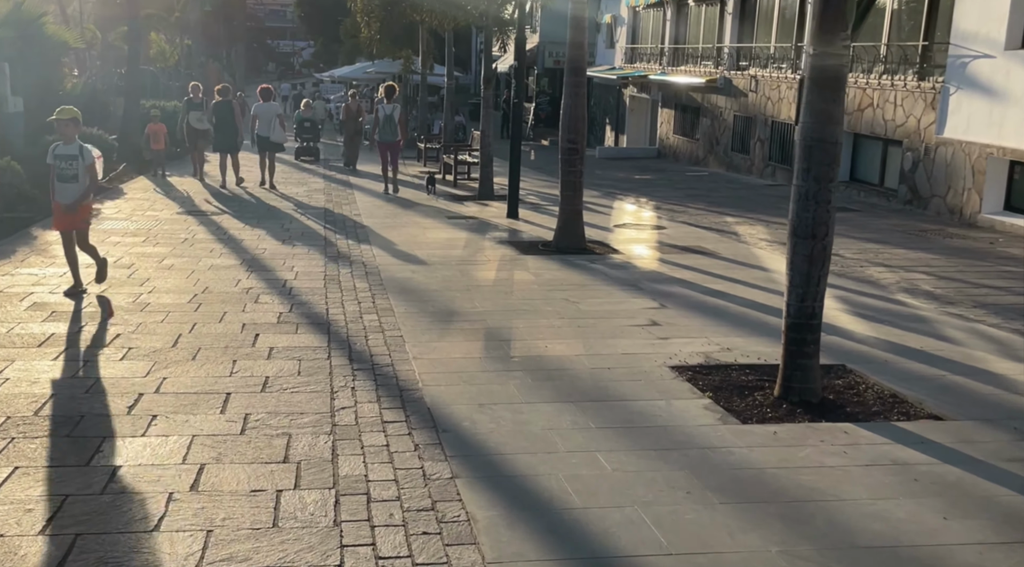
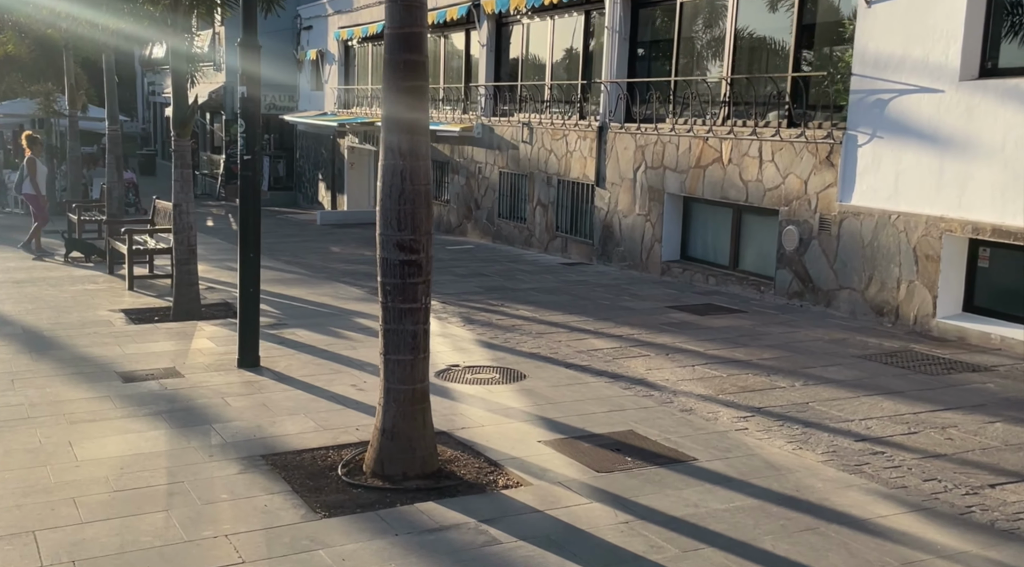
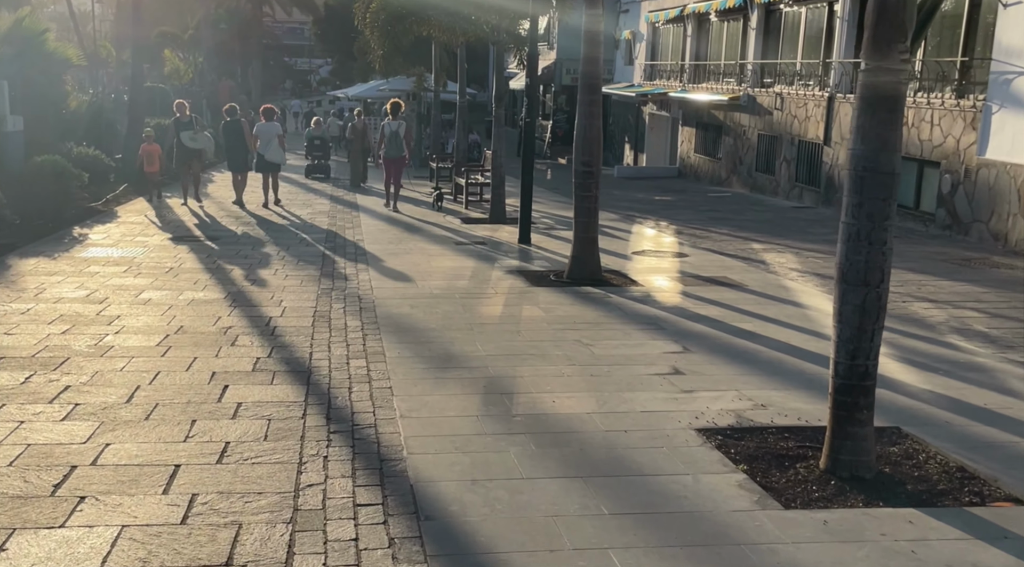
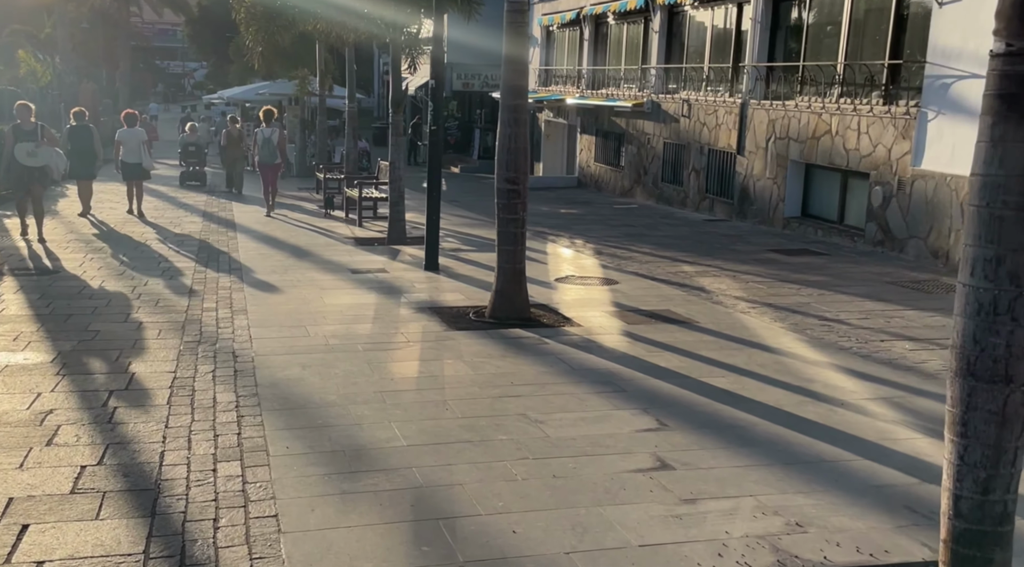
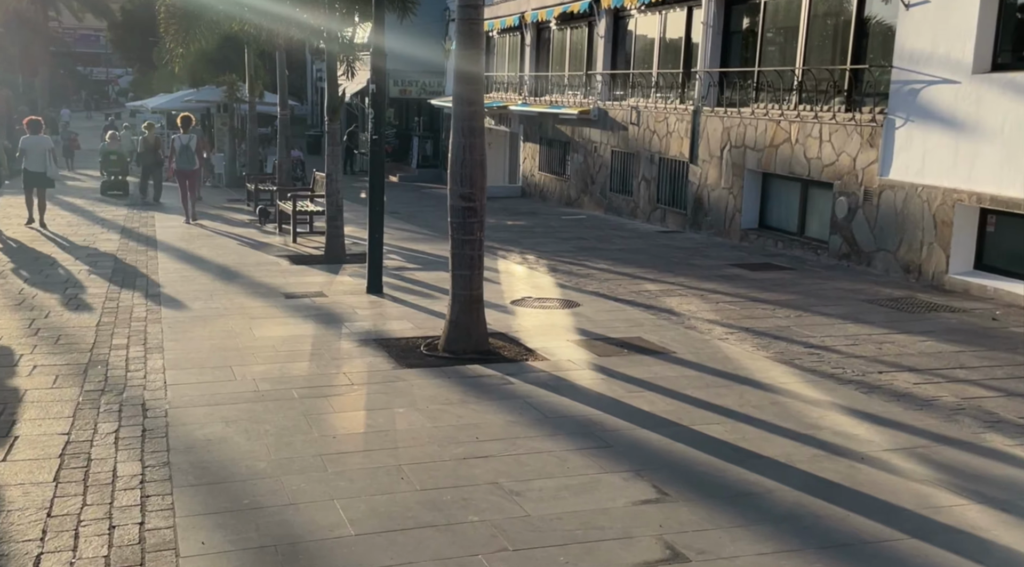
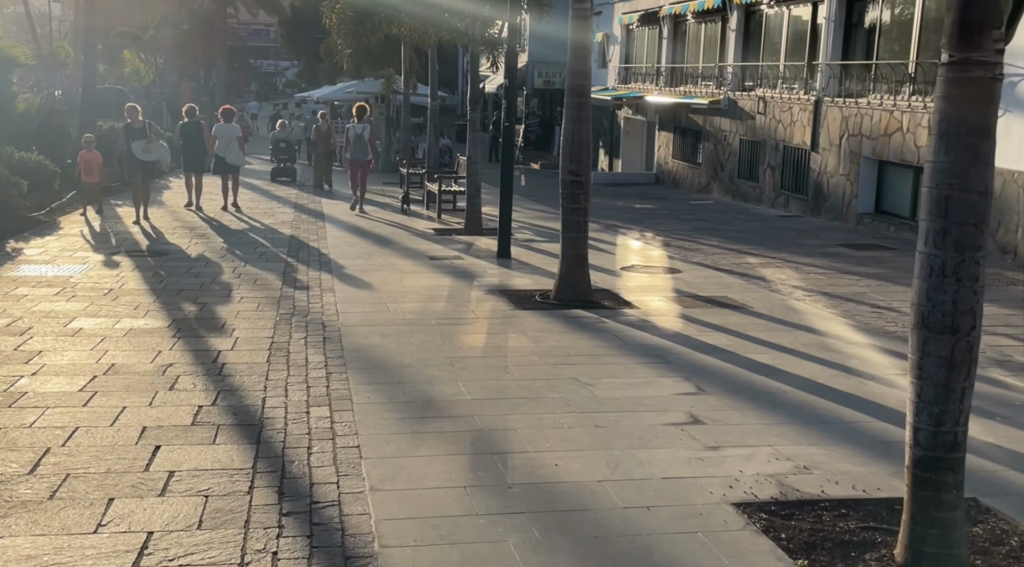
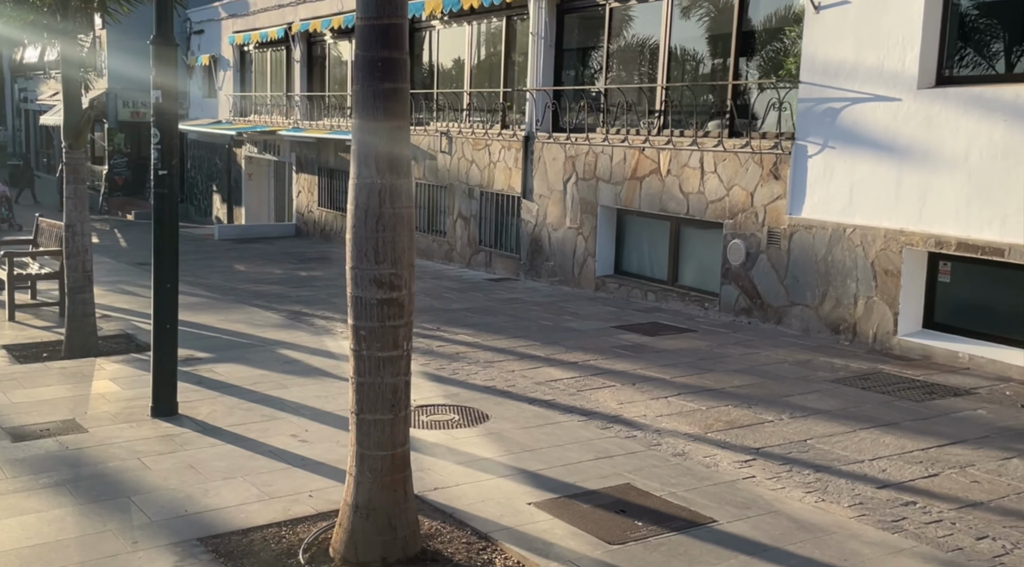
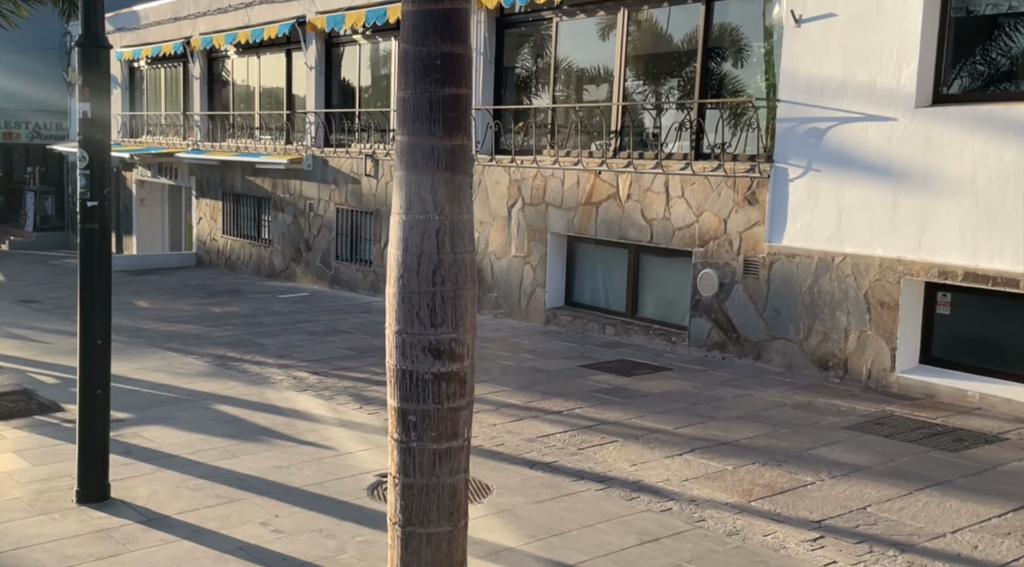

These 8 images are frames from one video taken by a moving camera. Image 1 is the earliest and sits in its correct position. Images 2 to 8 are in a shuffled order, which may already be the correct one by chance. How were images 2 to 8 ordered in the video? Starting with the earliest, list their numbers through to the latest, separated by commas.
3, 6, 4, 5, 2, 7, 8
